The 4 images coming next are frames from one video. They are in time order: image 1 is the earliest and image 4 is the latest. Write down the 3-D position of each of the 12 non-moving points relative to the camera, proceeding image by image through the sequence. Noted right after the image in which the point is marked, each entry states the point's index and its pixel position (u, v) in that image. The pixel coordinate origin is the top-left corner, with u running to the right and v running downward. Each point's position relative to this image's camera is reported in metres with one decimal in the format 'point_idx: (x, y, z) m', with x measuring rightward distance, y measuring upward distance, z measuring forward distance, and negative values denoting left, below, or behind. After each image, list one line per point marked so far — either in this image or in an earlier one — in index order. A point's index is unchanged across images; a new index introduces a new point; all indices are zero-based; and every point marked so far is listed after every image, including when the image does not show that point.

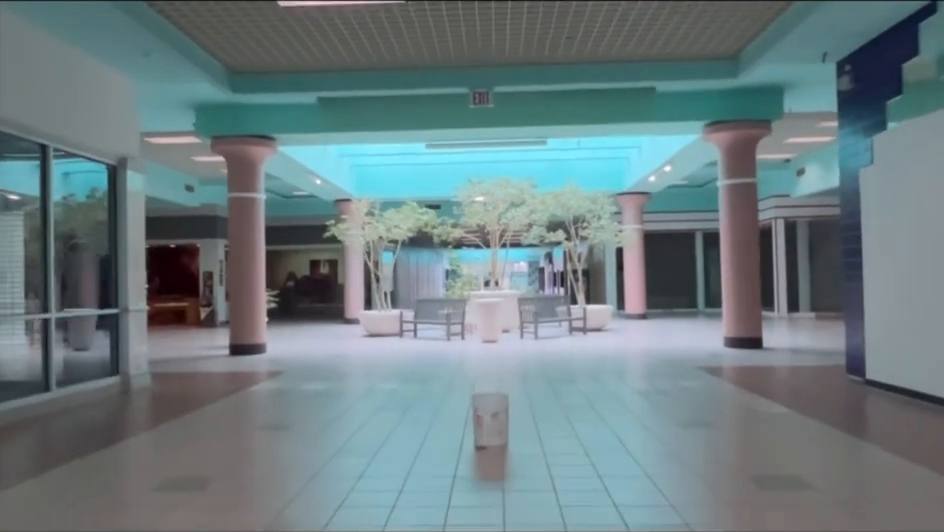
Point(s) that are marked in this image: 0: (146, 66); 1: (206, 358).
0: (-3.9, +2.4, +8.7) m
1: (-5.2, -1.8, +13.8) m
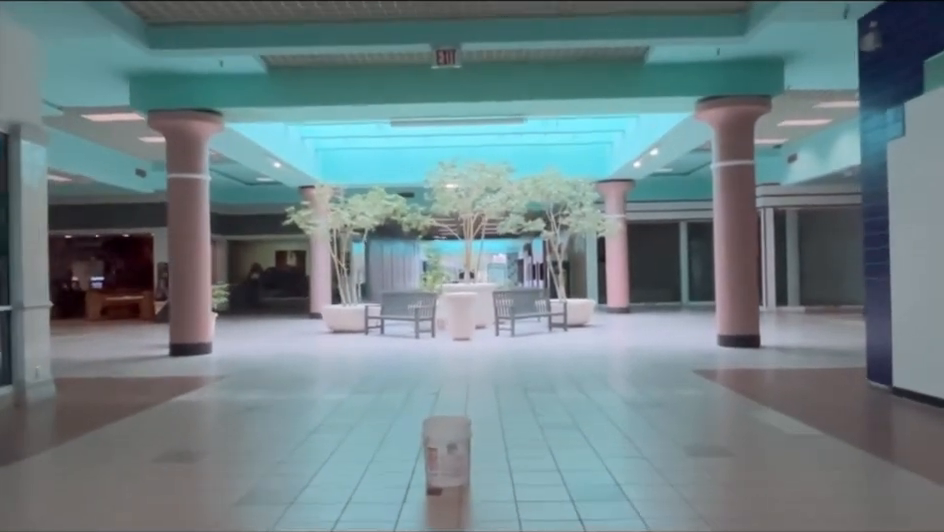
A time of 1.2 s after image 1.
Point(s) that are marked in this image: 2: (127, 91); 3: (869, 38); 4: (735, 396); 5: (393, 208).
0: (-4.3, +2.5, +7.2) m
1: (-5.7, -1.6, +12.3) m
2: (-6.1, +3.1, +12.6) m
3: (+4.4, +2.5, +7.9) m
4: (+3.1, -1.5, +8.5) m
5: (-1.9, +1.4, +17.3) m
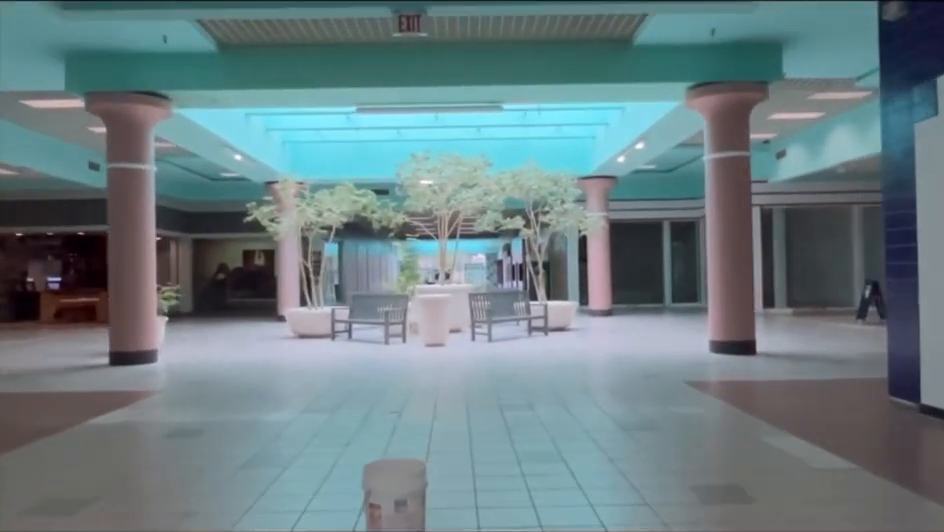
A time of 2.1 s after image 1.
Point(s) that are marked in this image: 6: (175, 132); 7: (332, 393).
0: (-4.6, +2.6, +6.0) m
1: (-6.1, -1.6, +11.0) m
2: (-6.5, +3.1, +11.4) m
3: (+4.1, +2.5, +6.9) m
4: (+2.8, -1.5, +7.5) m
5: (-2.5, +1.4, +16.2) m
6: (-5.8, +2.6, +13.9) m
7: (-1.7, -1.5, +8.6) m
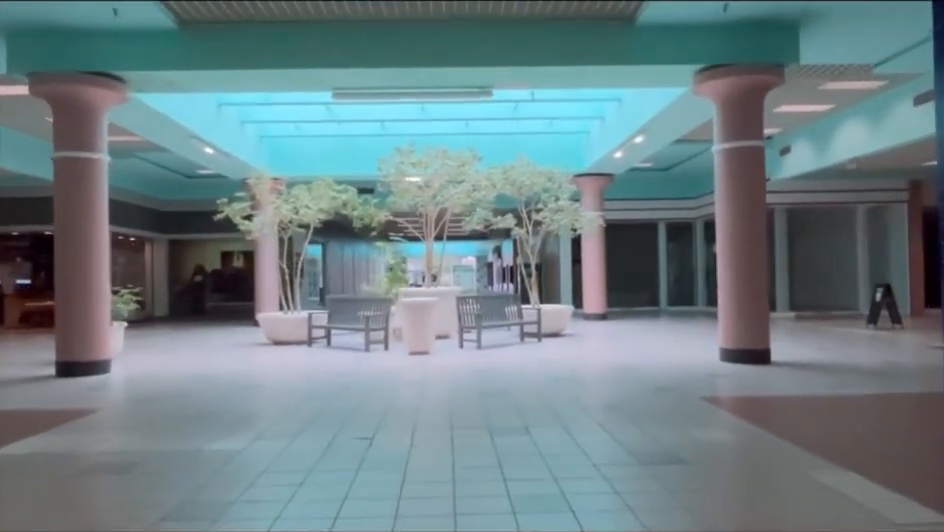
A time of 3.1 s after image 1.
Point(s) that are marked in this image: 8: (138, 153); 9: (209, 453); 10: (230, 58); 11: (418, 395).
0: (-4.7, +2.6, +4.9) m
1: (-6.3, -1.6, +9.9) m
2: (-6.7, +3.1, +10.2) m
3: (+3.9, +2.5, +5.9) m
4: (+2.7, -1.5, +6.5) m
5: (-2.7, +1.4, +15.1) m
6: (-6.0, +2.6, +12.7) m
7: (-1.8, -1.5, +7.5) m
8: (-8.8, +3.0, +19.0) m
9: (-2.1, -1.5, +5.7) m
10: (-3.4, +2.9, +10.0) m
11: (-0.6, -1.5, +8.5) m
